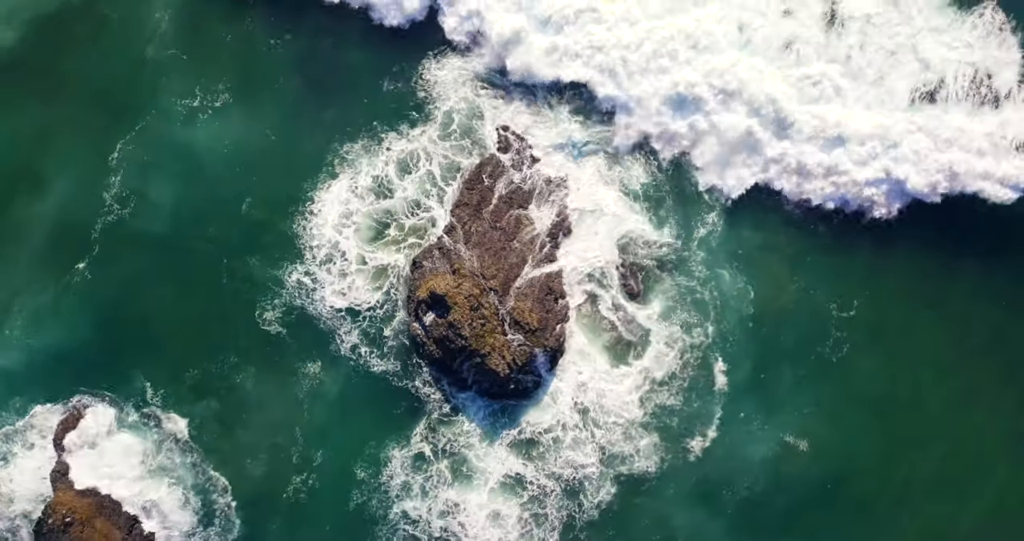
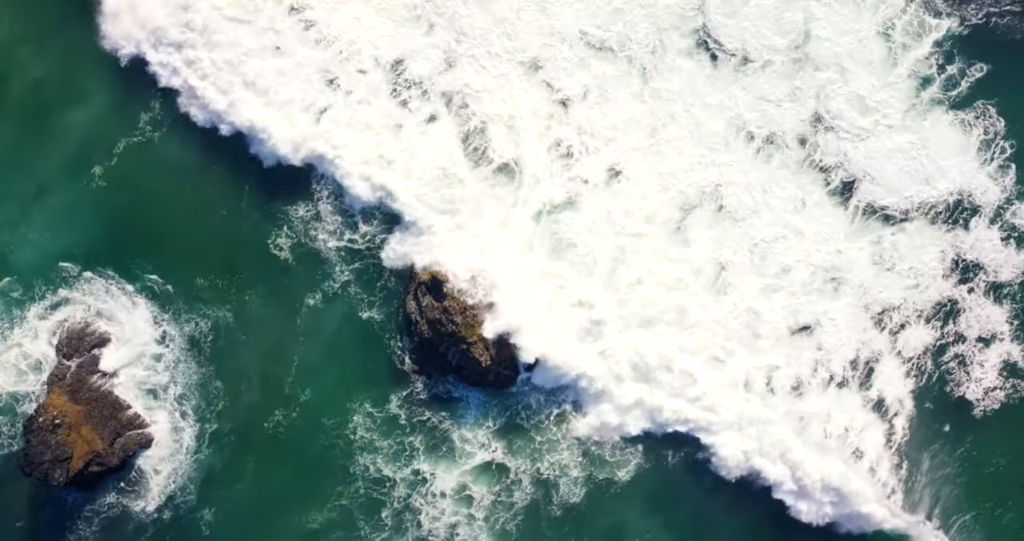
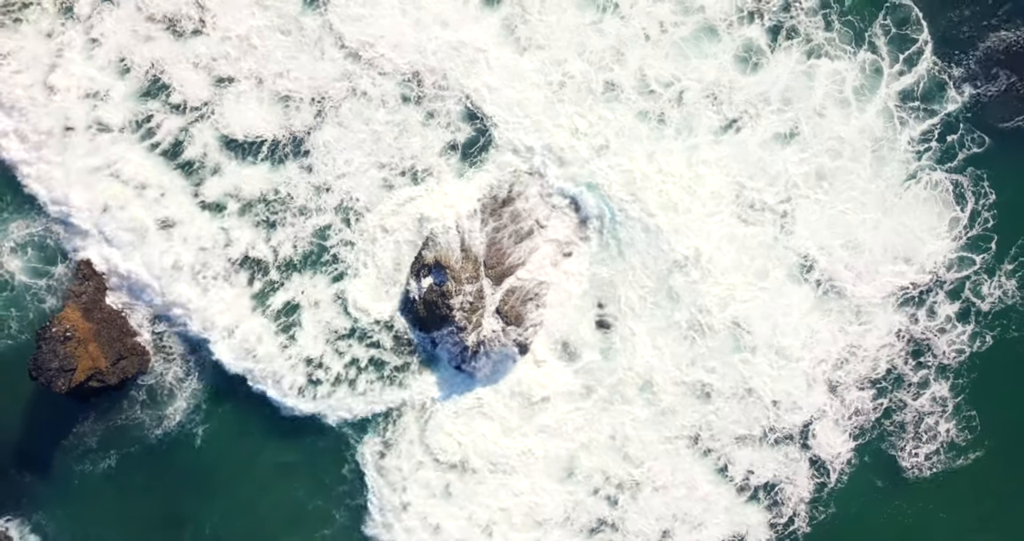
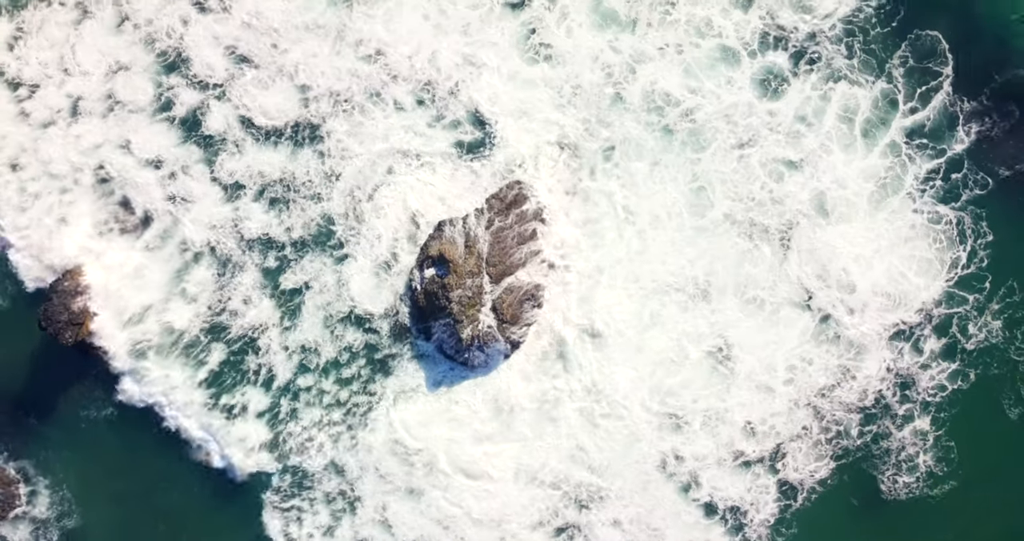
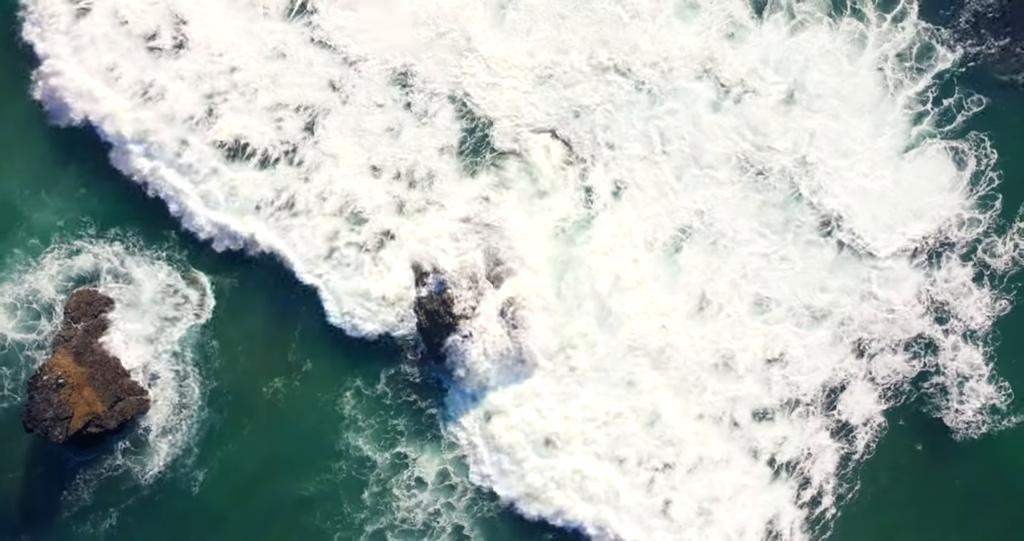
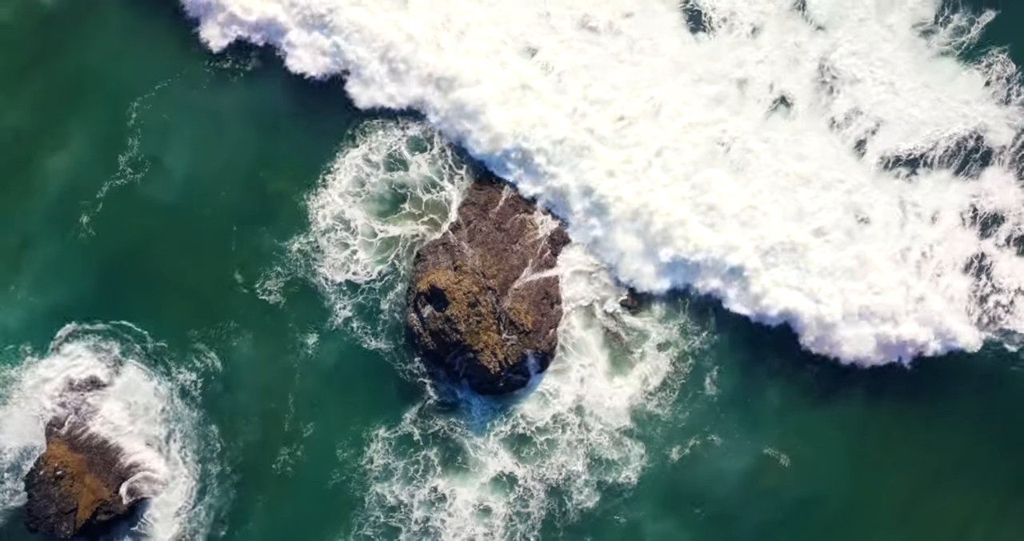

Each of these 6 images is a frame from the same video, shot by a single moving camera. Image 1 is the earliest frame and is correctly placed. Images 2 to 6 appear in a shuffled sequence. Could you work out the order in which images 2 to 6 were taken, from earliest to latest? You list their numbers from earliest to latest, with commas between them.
6, 2, 5, 3, 4
